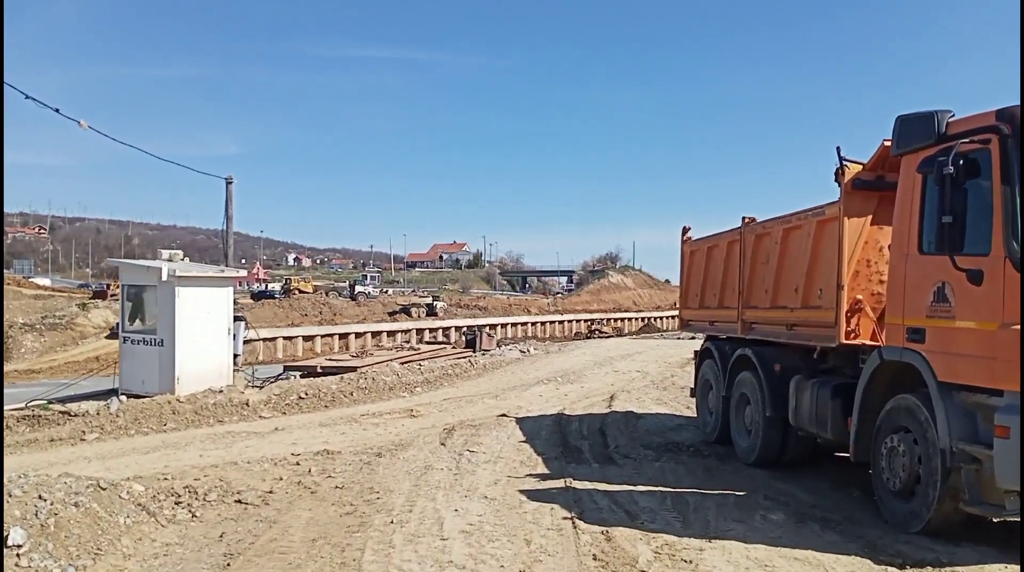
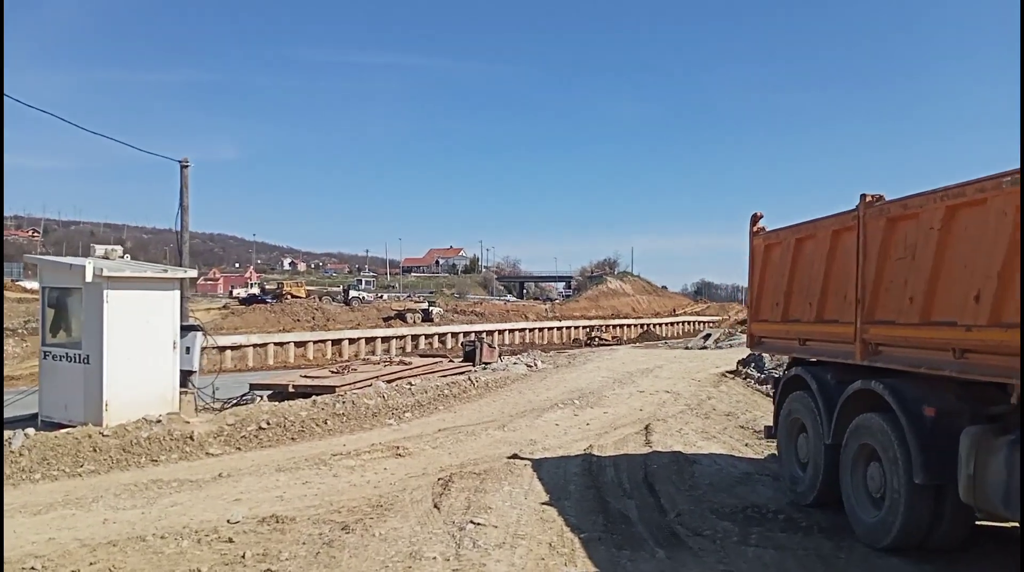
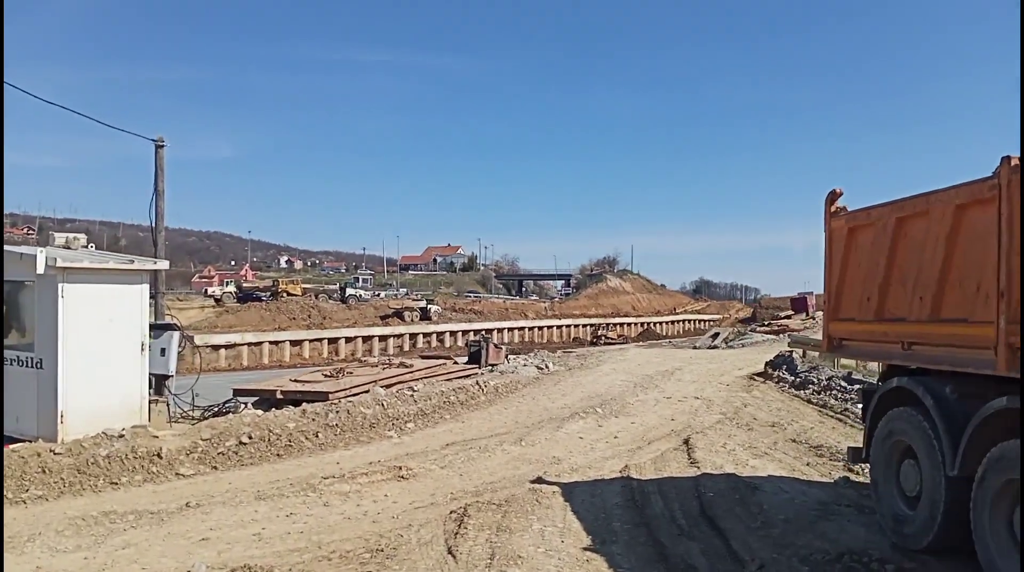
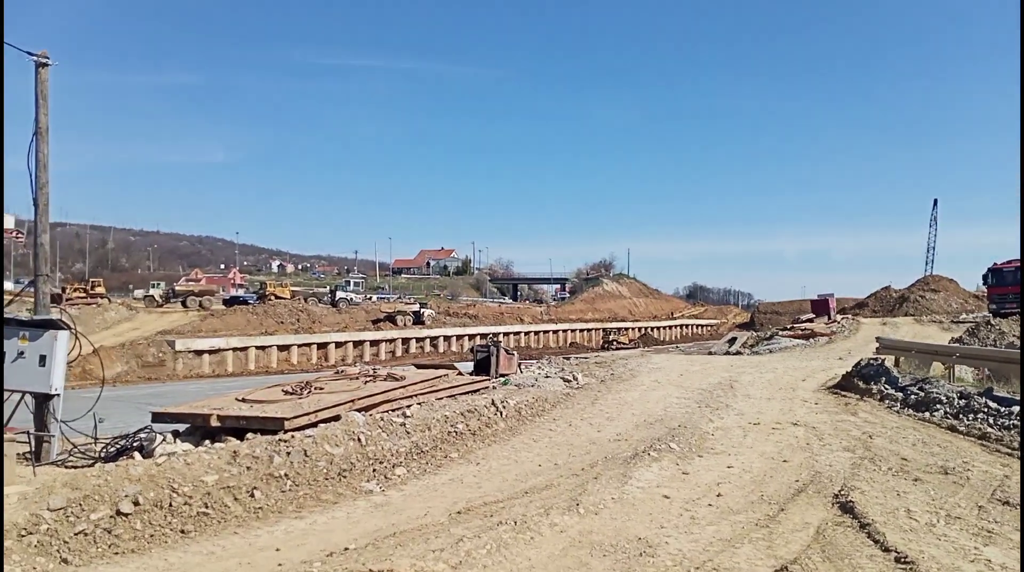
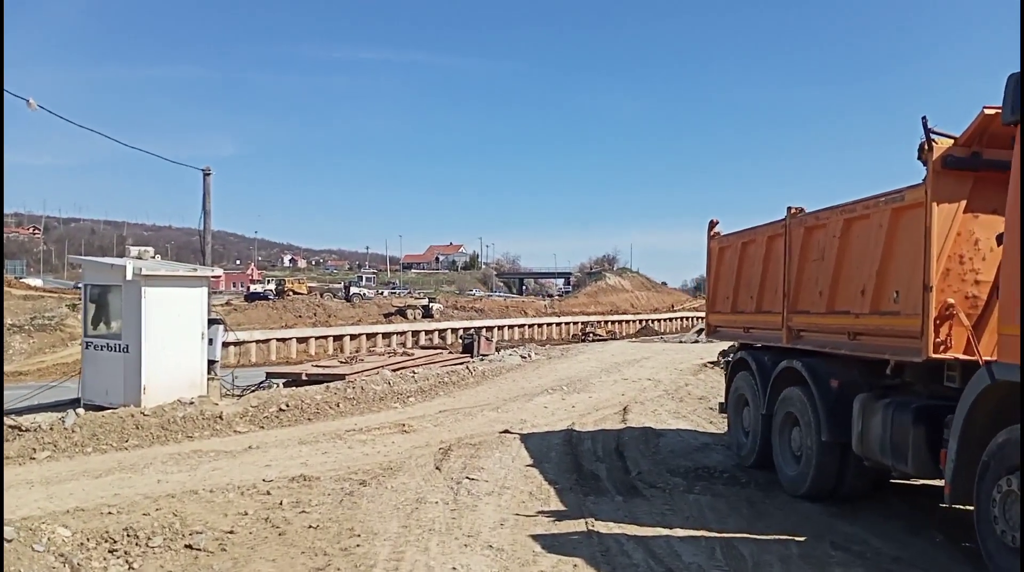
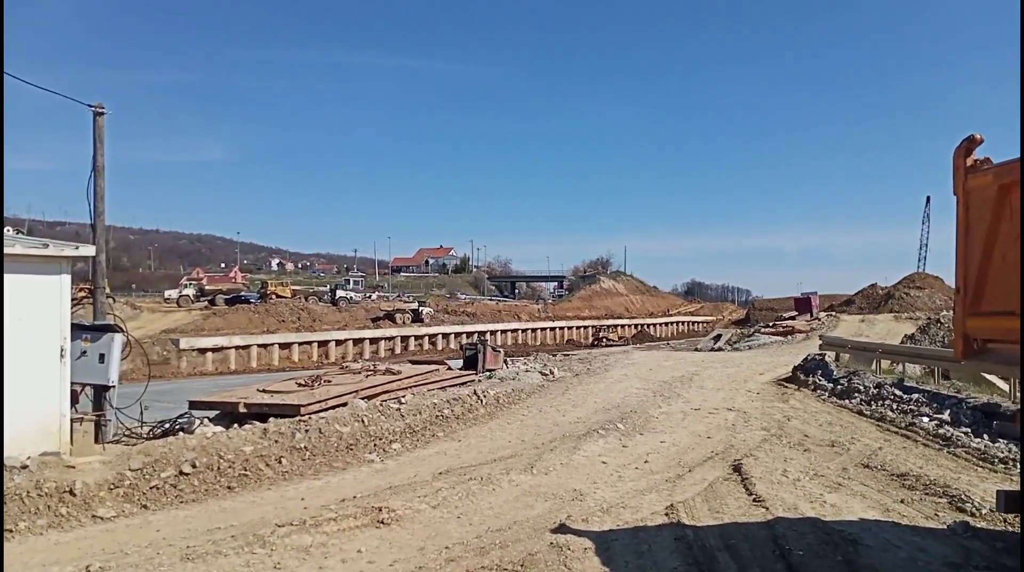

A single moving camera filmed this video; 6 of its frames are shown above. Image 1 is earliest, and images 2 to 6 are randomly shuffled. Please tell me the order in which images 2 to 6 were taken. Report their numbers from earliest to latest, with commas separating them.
5, 2, 3, 6, 4
